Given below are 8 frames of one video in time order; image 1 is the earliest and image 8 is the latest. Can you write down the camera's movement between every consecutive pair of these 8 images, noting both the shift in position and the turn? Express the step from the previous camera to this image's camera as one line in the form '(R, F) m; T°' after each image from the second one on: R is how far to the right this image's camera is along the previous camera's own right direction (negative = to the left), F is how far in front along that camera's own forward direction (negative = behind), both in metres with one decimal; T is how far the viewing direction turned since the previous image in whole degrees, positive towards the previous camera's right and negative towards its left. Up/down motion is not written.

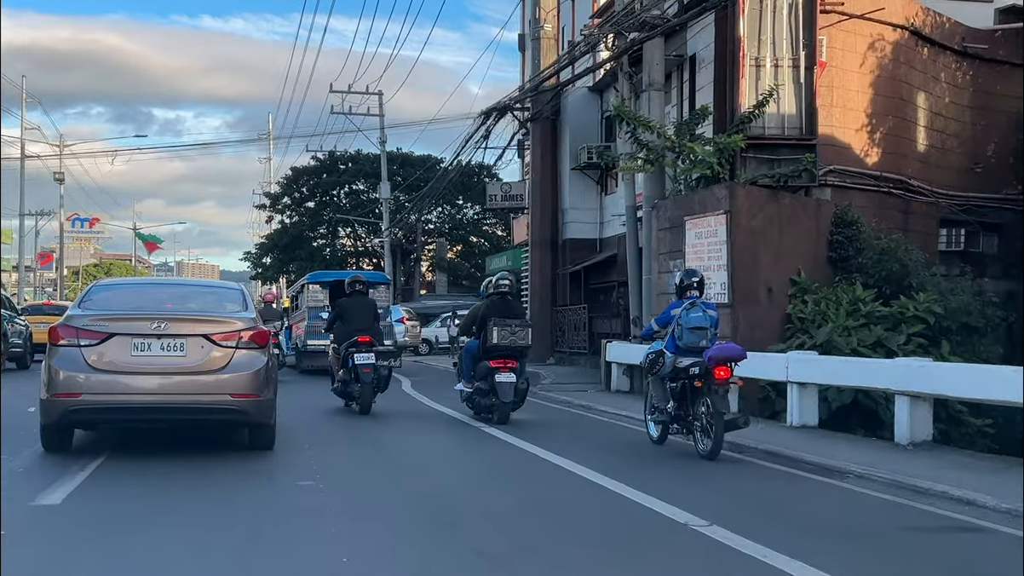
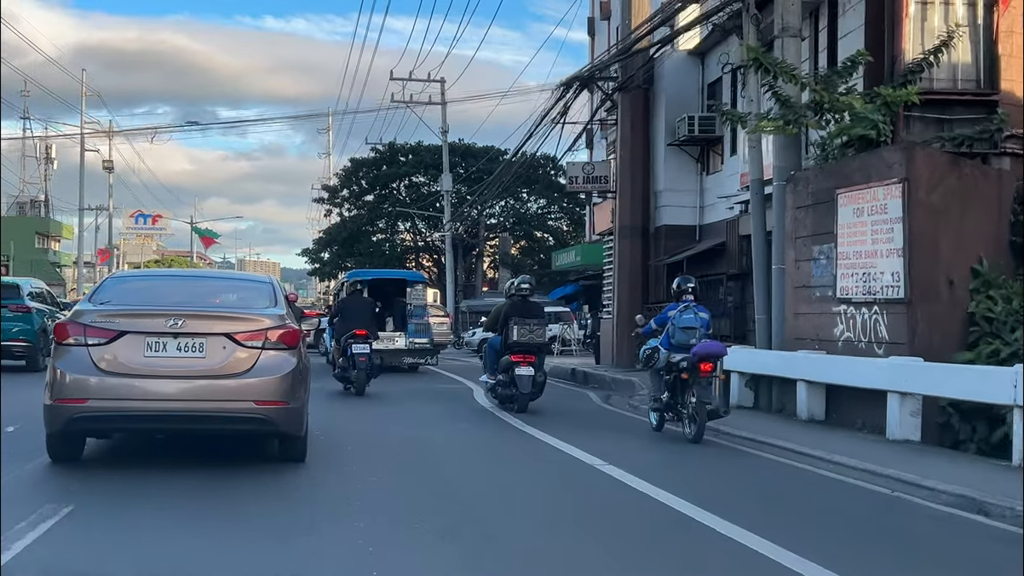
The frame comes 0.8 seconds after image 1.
(-0.4, +2.1) m; -3°
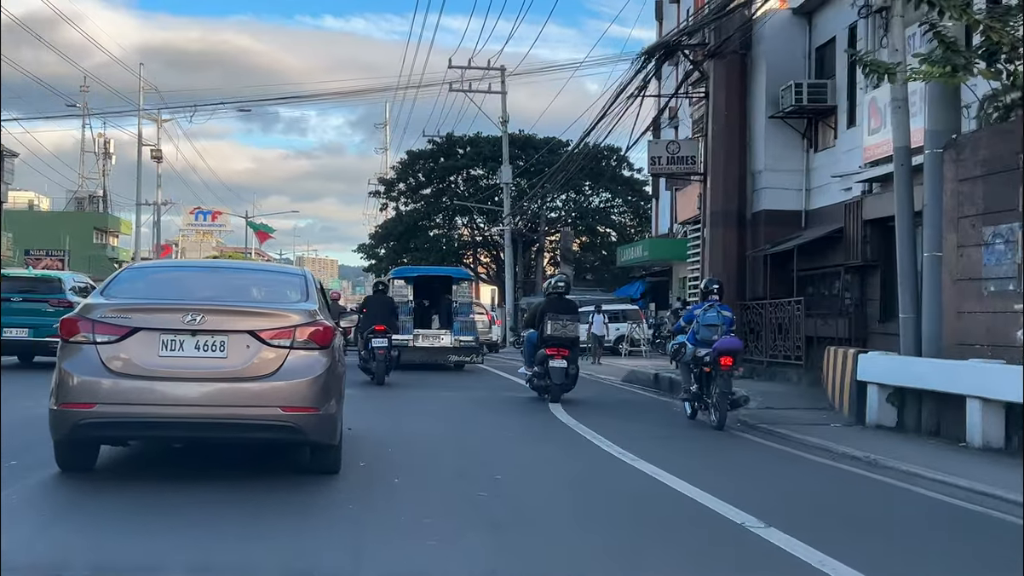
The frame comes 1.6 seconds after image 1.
(-0.2, +1.6) m; -3°
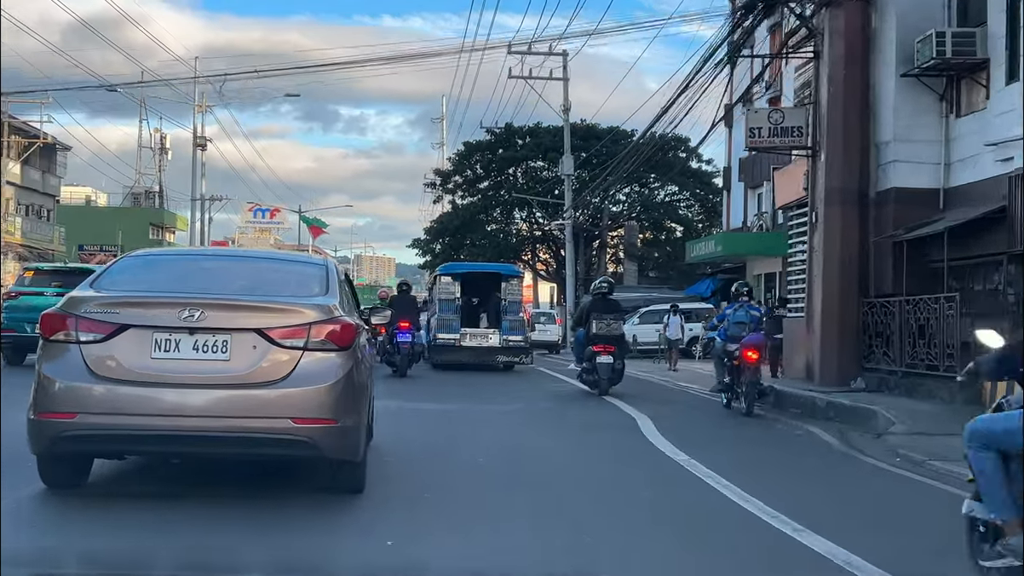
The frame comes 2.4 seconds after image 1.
(-0.2, +1.8) m; -3°
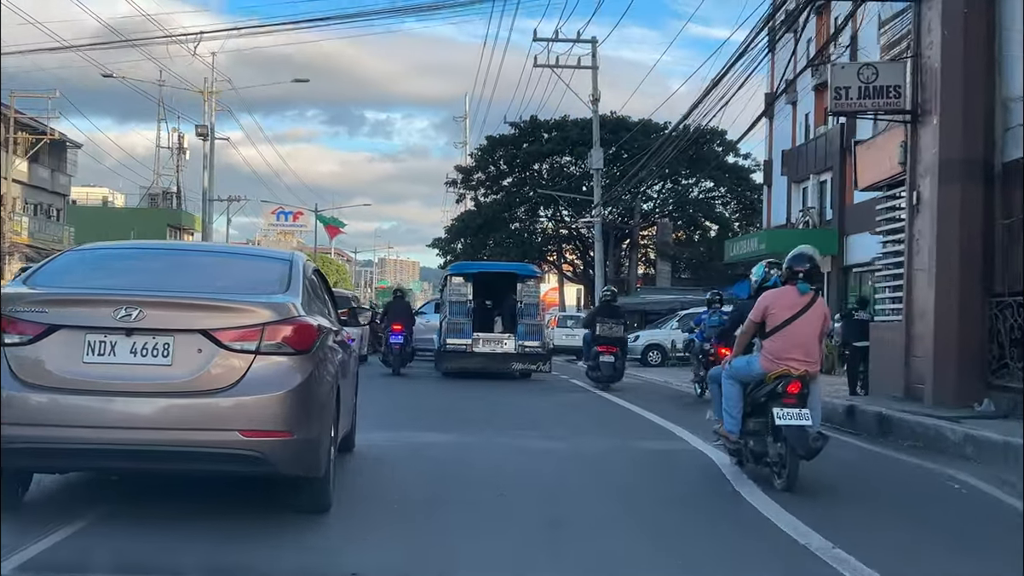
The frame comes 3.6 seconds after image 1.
(0.0, +2.0) m; -1°
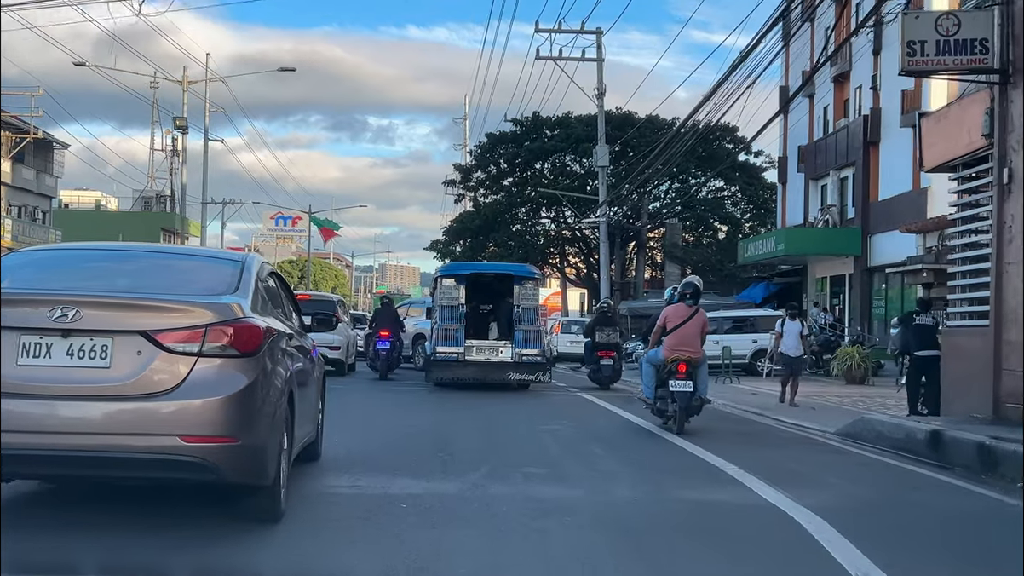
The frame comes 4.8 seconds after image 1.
(0.0, +1.6) m; 0°
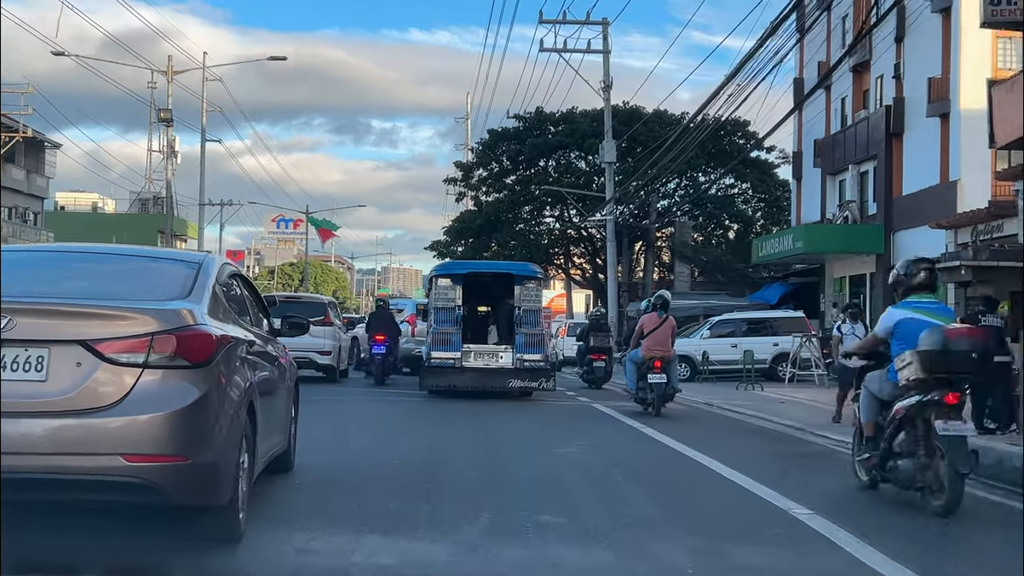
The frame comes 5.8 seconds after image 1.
(0.0, +1.2) m; 0°
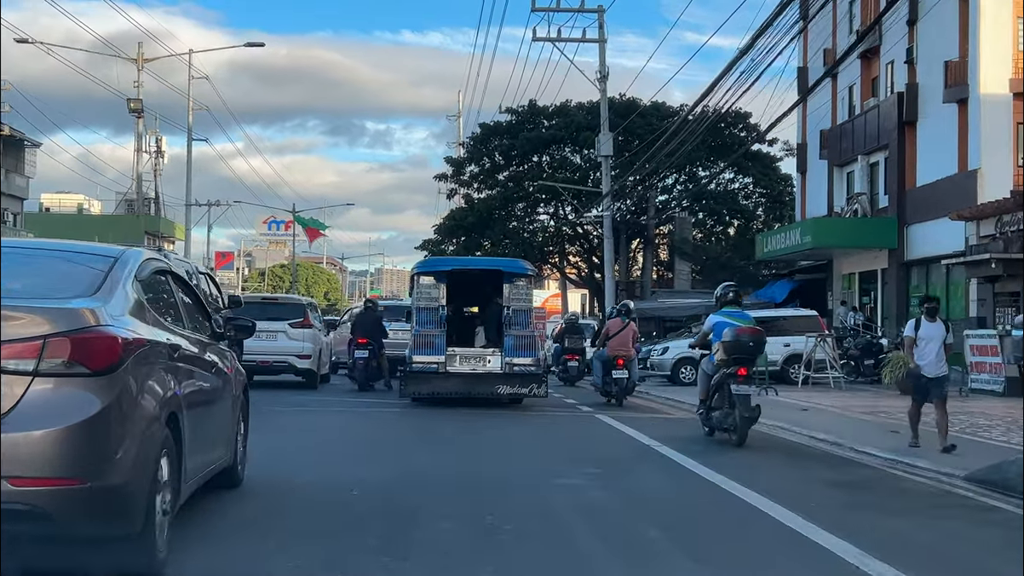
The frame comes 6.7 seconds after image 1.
(0.0, +1.2) m; 0°
